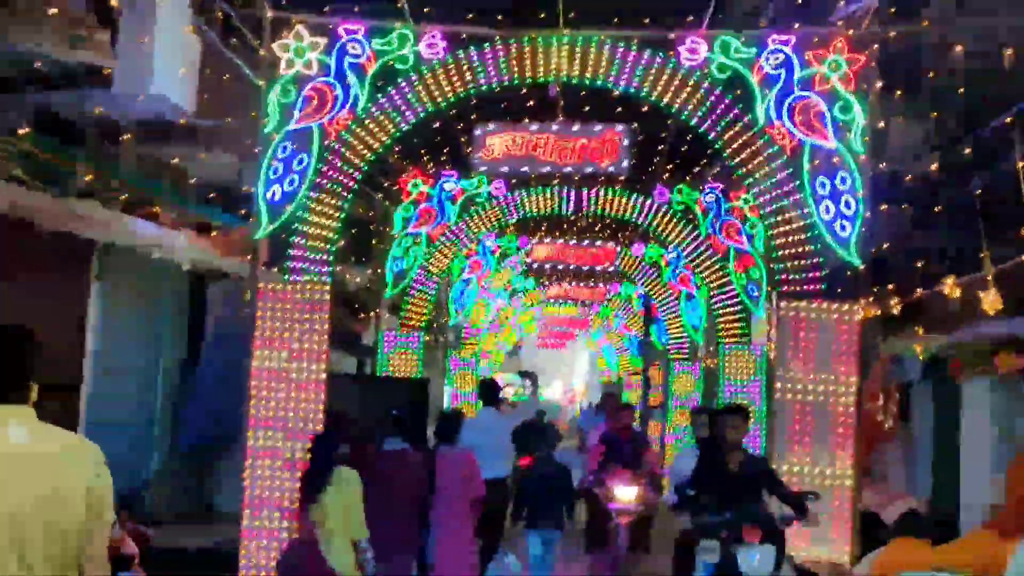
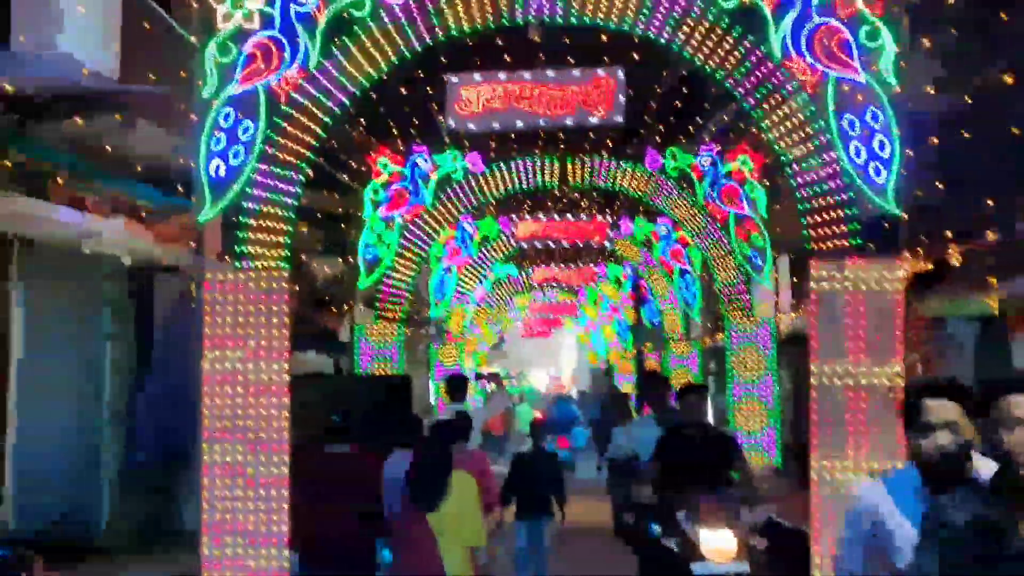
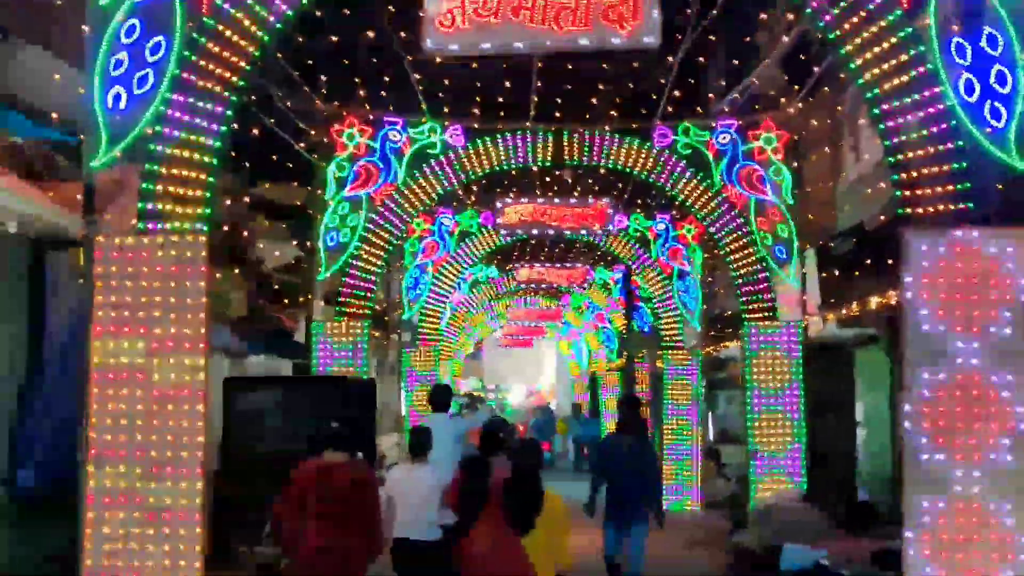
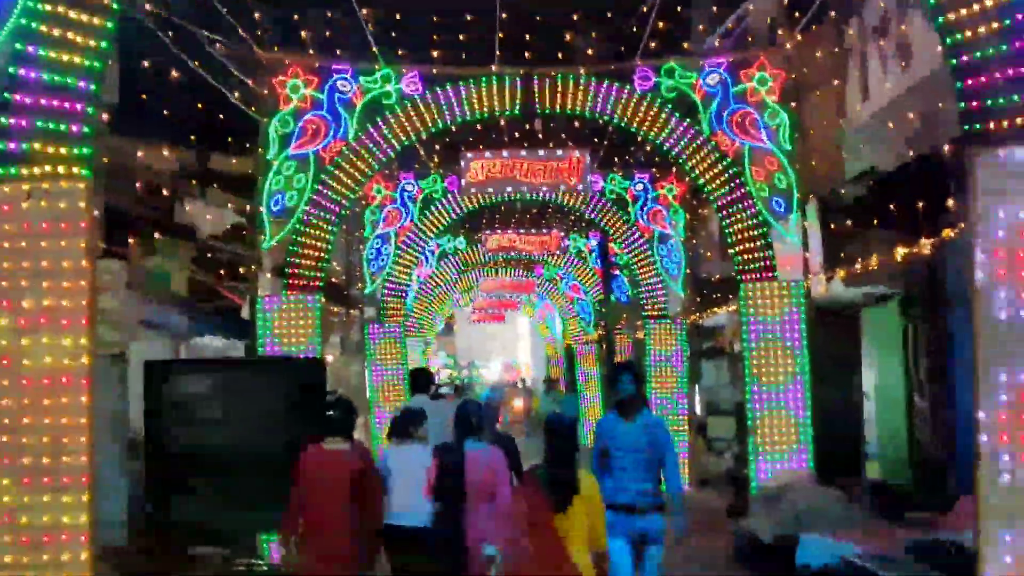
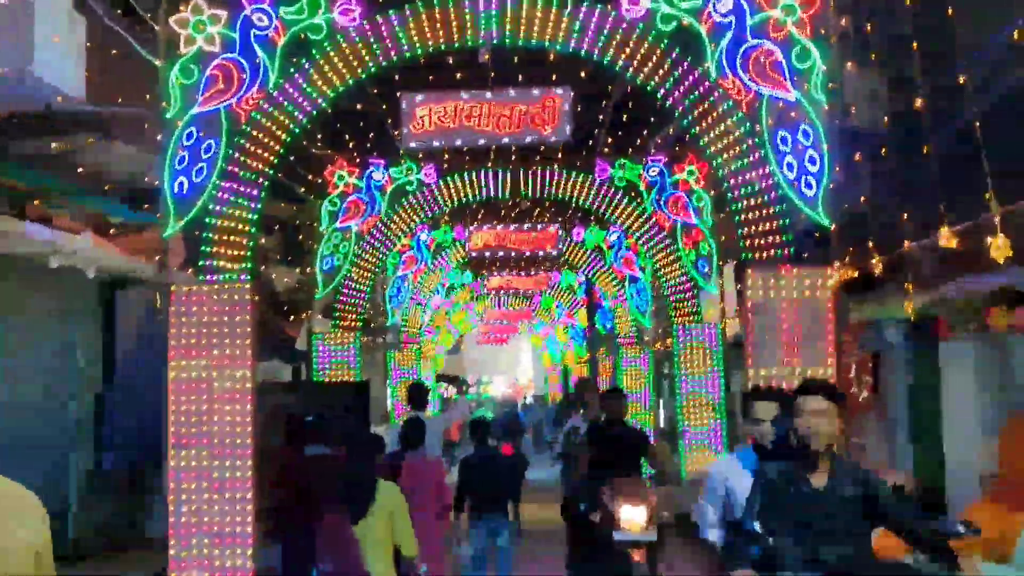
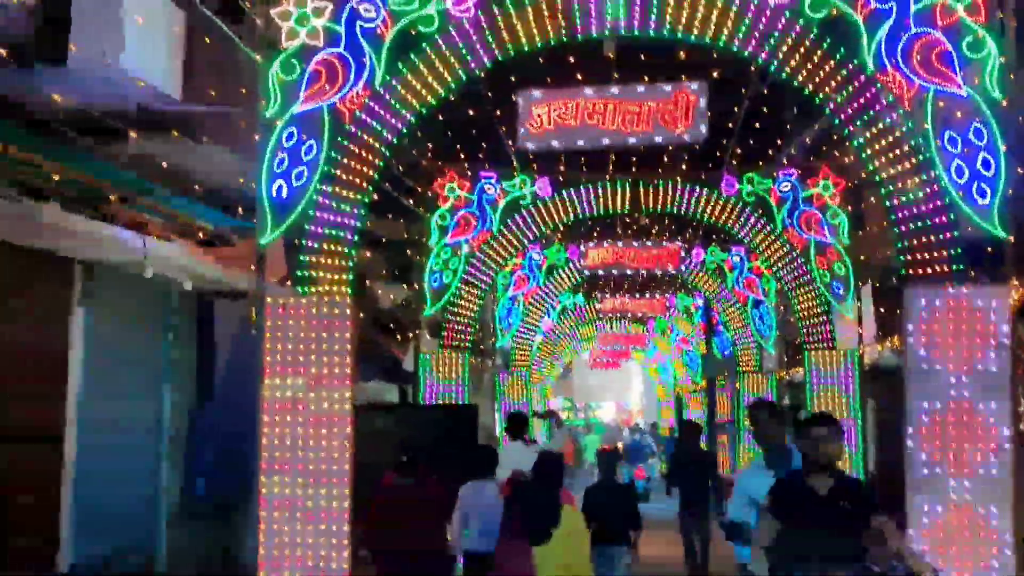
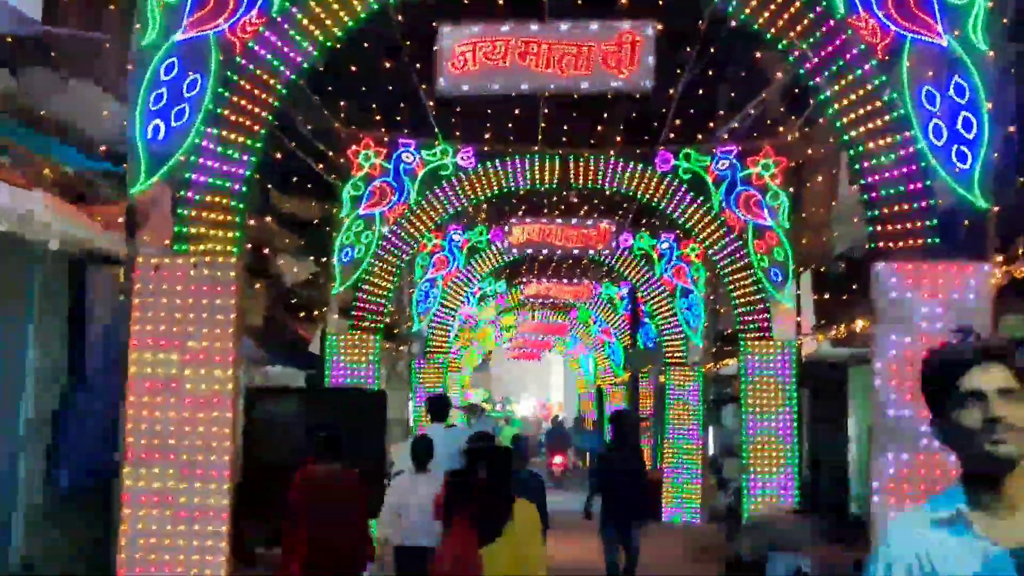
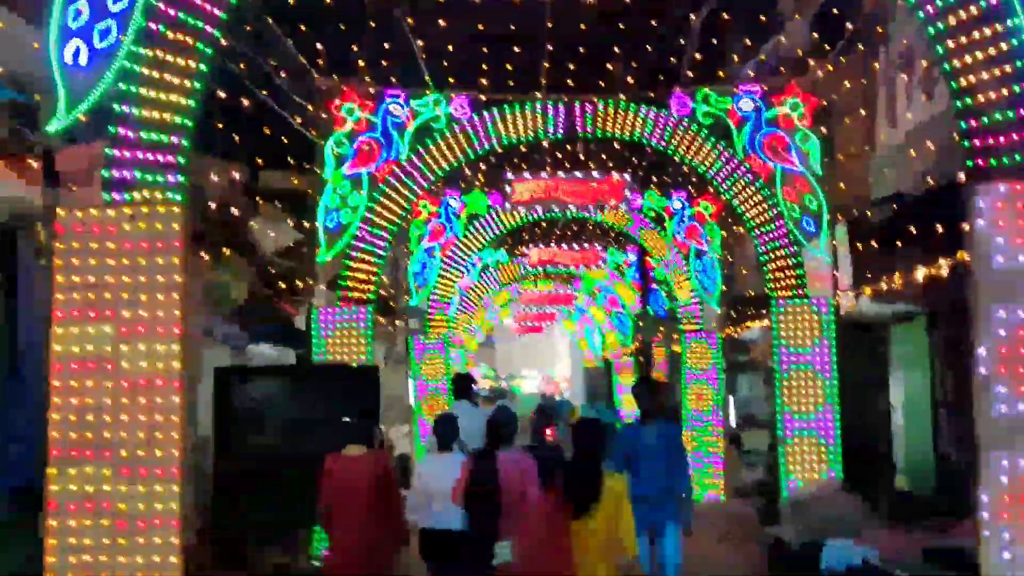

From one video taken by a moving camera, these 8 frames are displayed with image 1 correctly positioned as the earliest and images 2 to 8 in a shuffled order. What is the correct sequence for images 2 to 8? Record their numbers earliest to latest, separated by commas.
5, 2, 6, 7, 3, 8, 4
